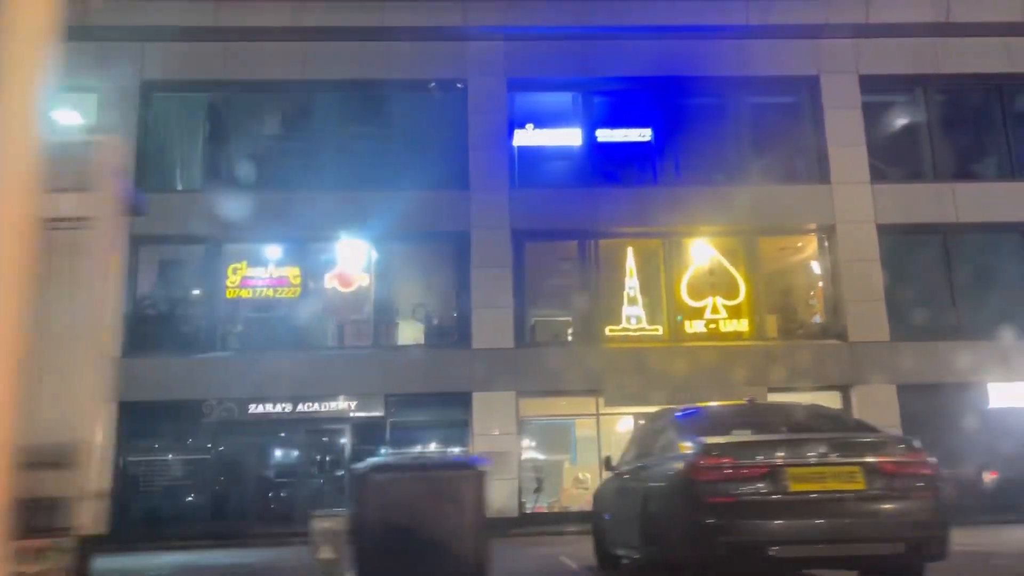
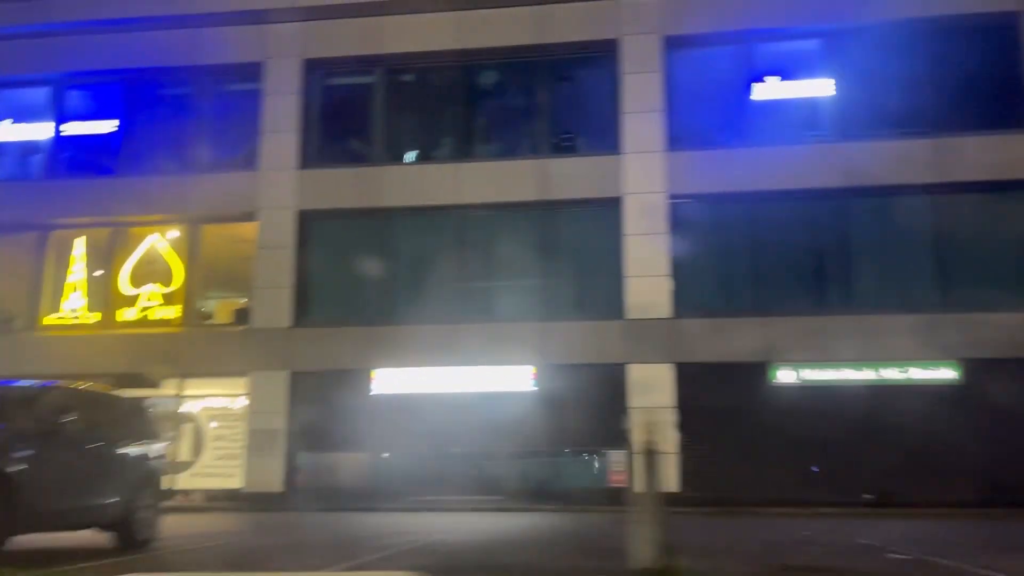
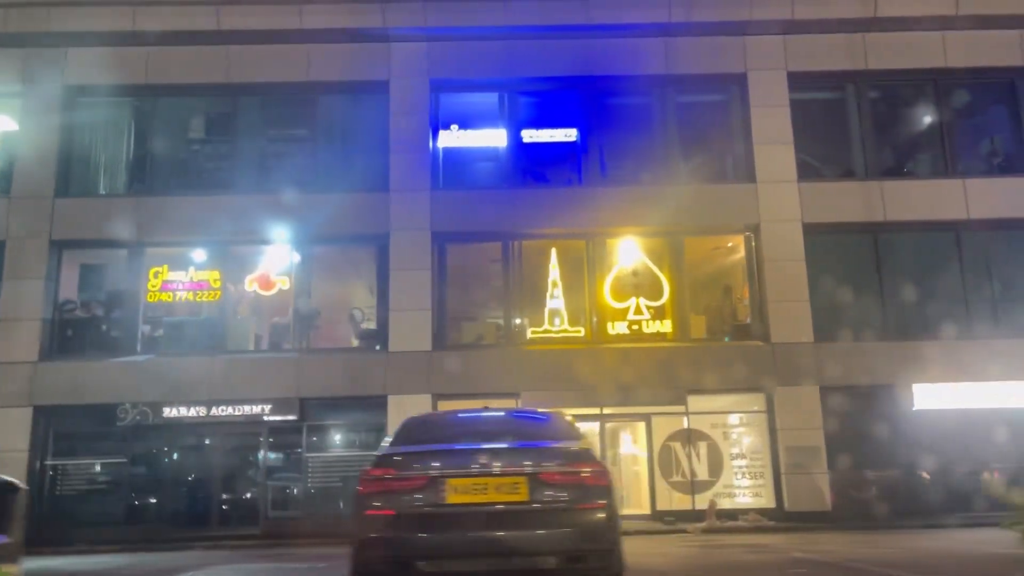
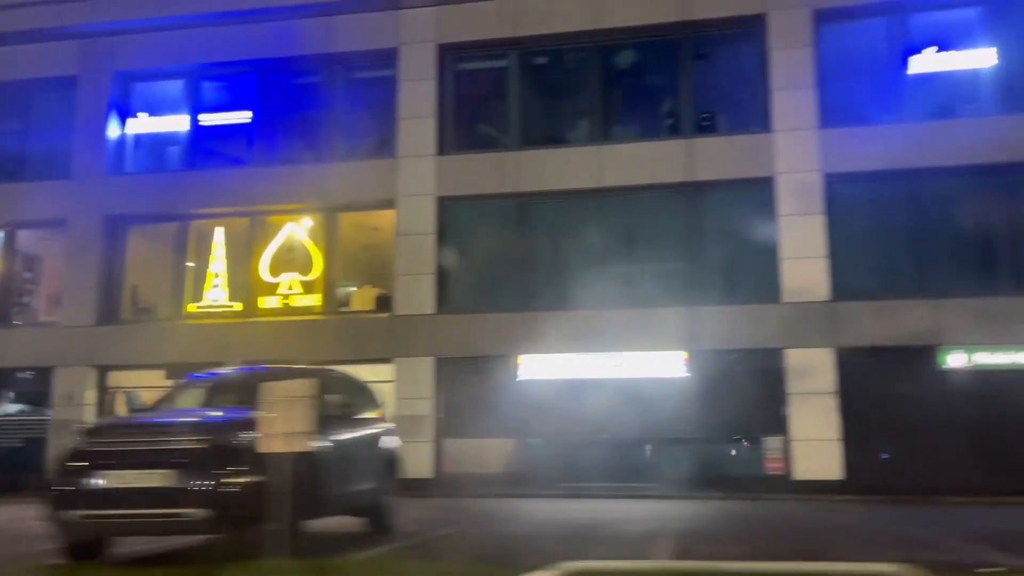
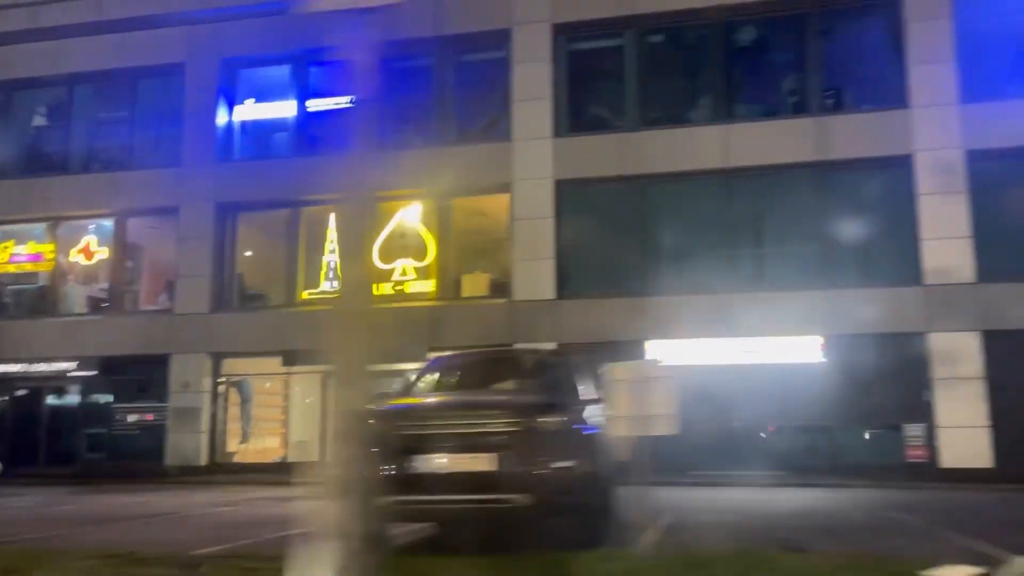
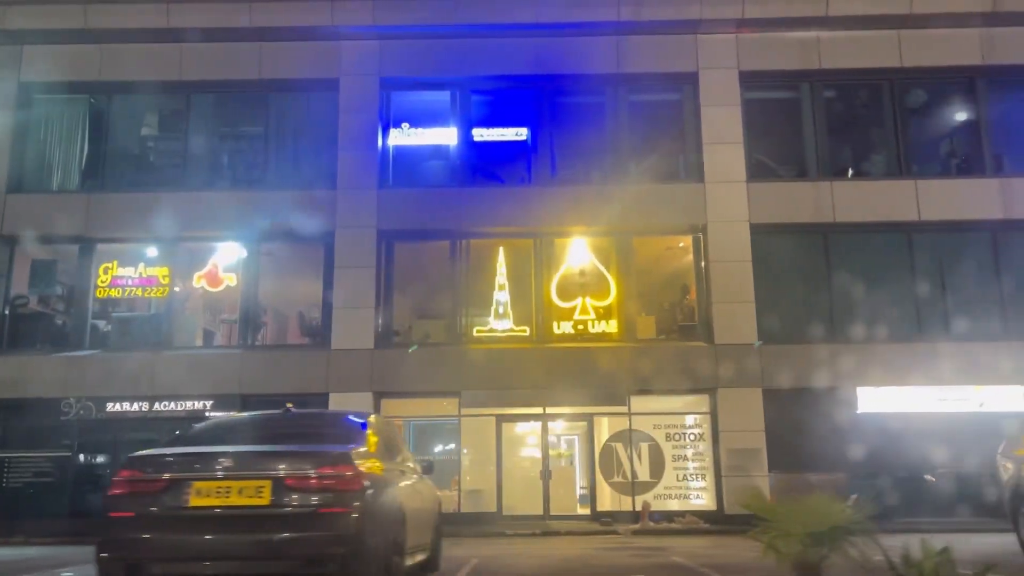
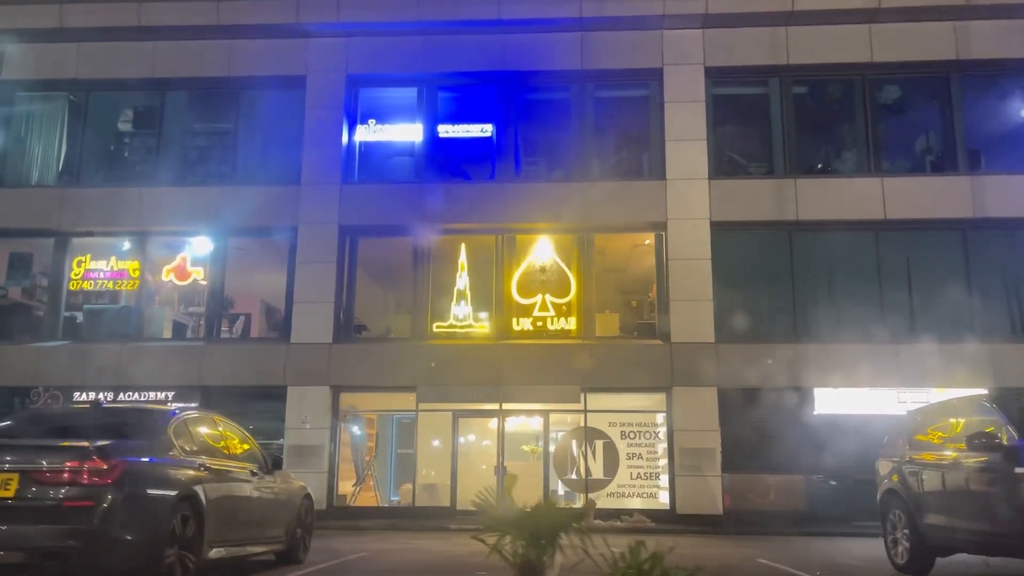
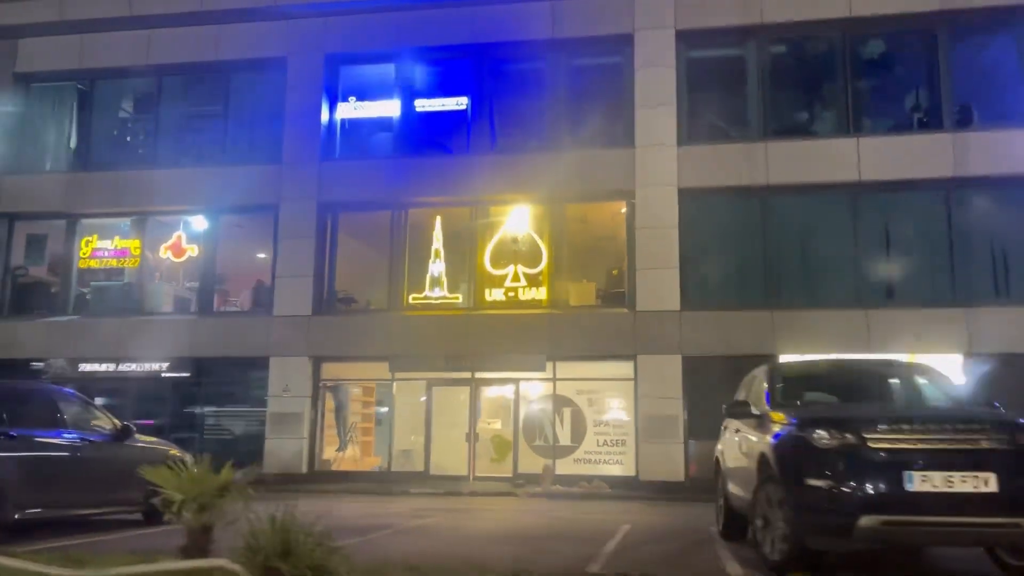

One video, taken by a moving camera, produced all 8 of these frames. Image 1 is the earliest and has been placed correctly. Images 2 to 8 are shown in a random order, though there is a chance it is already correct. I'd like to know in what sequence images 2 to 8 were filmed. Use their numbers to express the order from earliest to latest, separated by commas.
3, 6, 7, 8, 5, 4, 2
